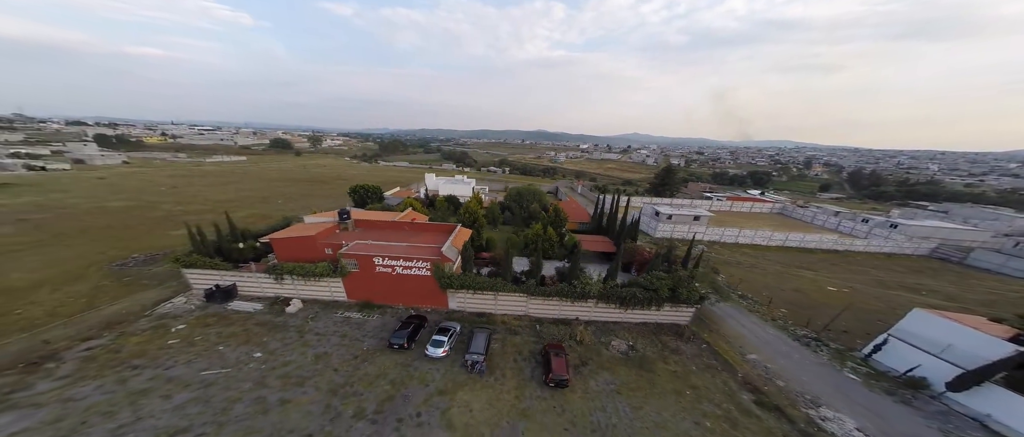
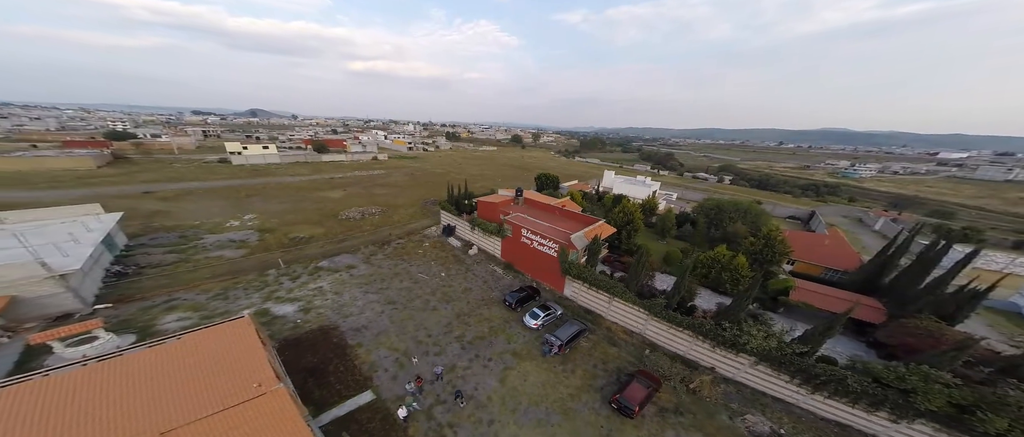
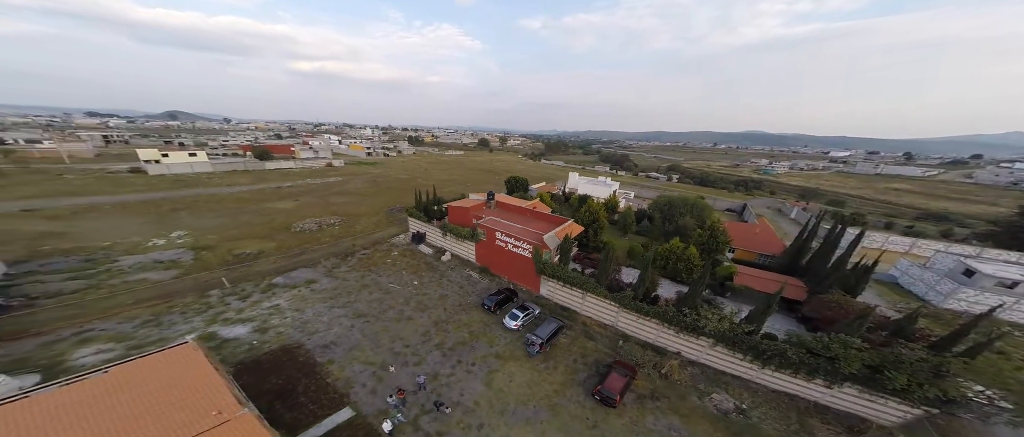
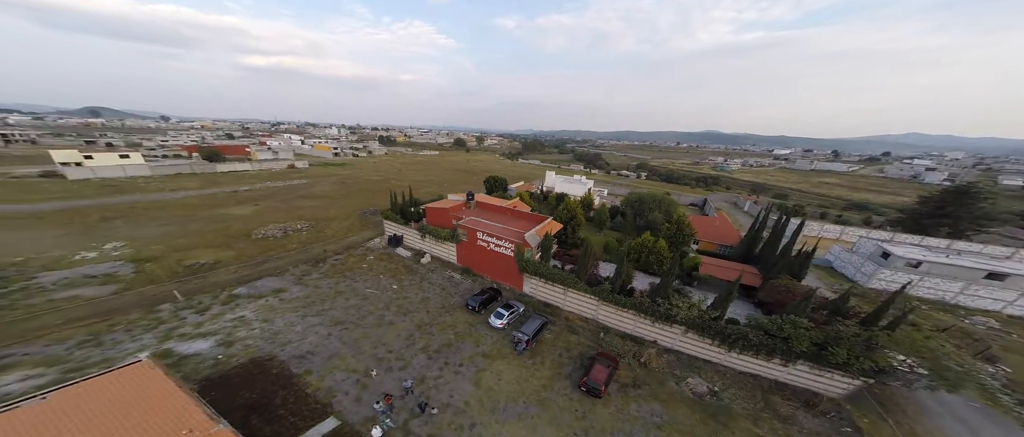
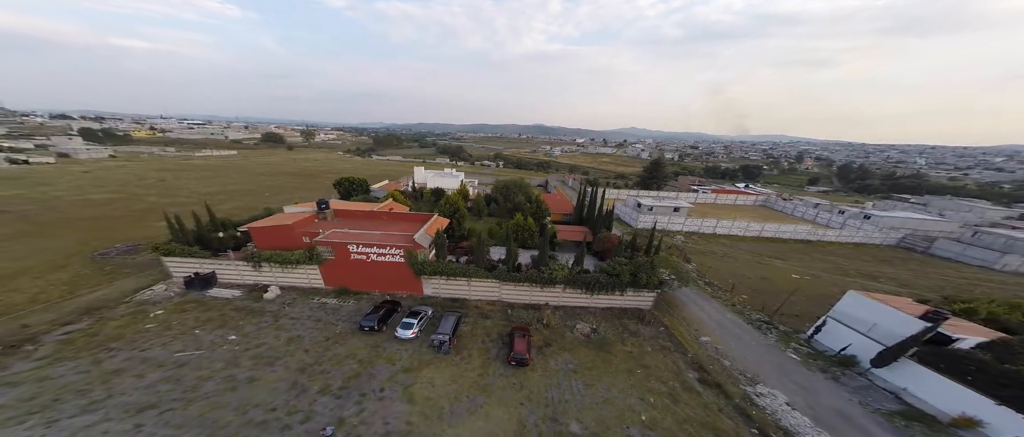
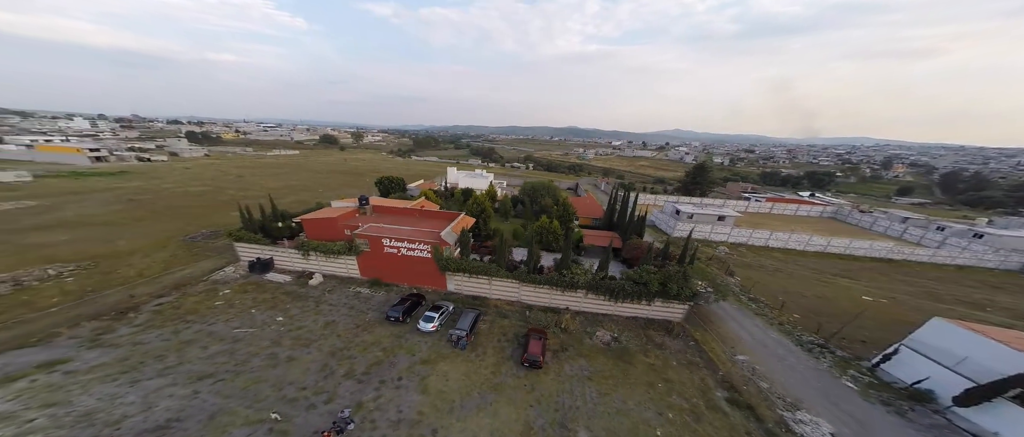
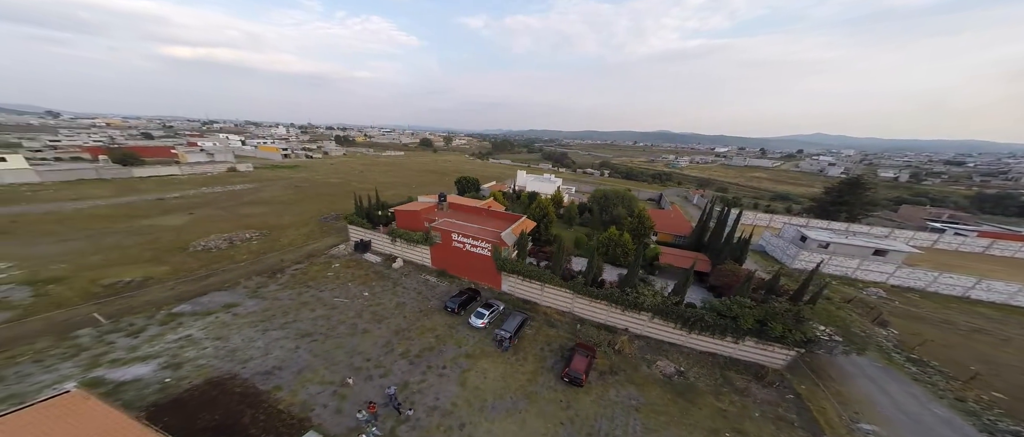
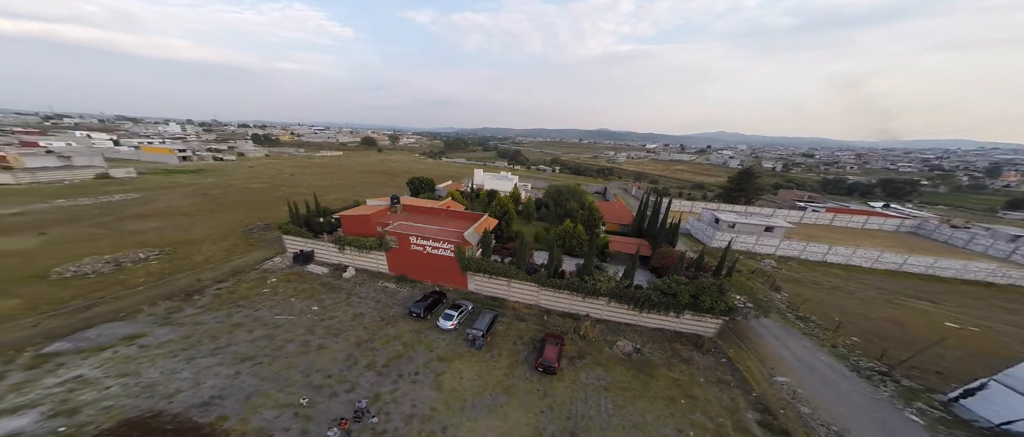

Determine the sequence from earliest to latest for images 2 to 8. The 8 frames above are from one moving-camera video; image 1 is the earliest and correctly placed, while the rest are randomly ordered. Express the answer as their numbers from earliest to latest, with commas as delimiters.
5, 6, 8, 7, 4, 3, 2
